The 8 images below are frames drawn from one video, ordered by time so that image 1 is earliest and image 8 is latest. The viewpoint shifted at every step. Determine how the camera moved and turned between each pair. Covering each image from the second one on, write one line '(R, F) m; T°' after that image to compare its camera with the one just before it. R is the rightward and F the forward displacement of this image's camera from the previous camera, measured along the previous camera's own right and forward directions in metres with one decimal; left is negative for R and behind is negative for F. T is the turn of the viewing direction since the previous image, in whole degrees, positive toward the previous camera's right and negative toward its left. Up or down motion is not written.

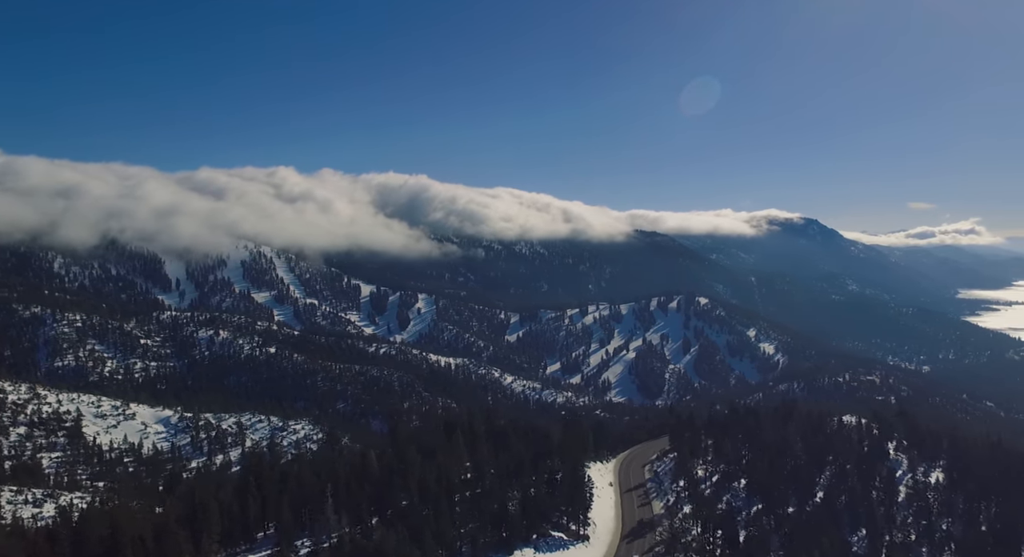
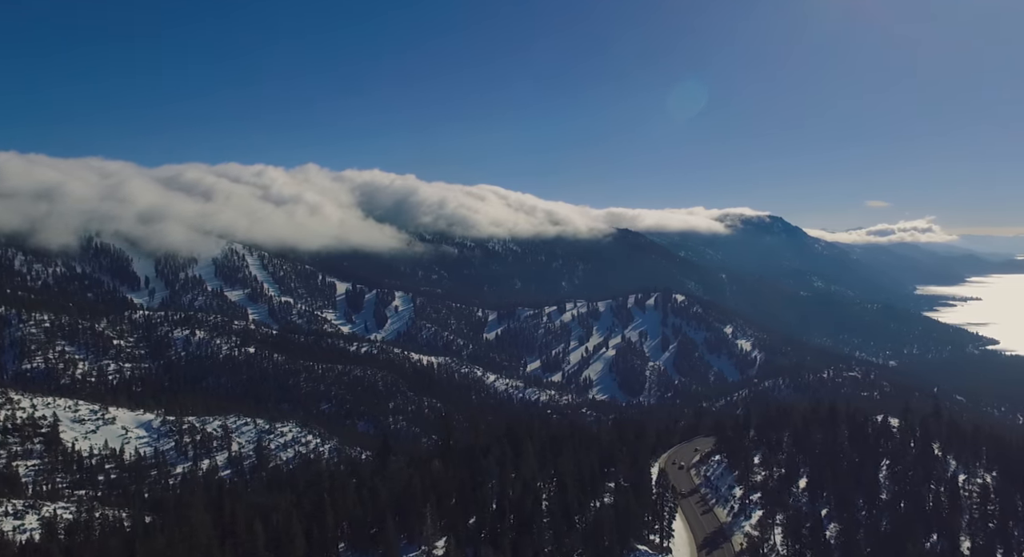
(-7.2, +2.4) m; +3°
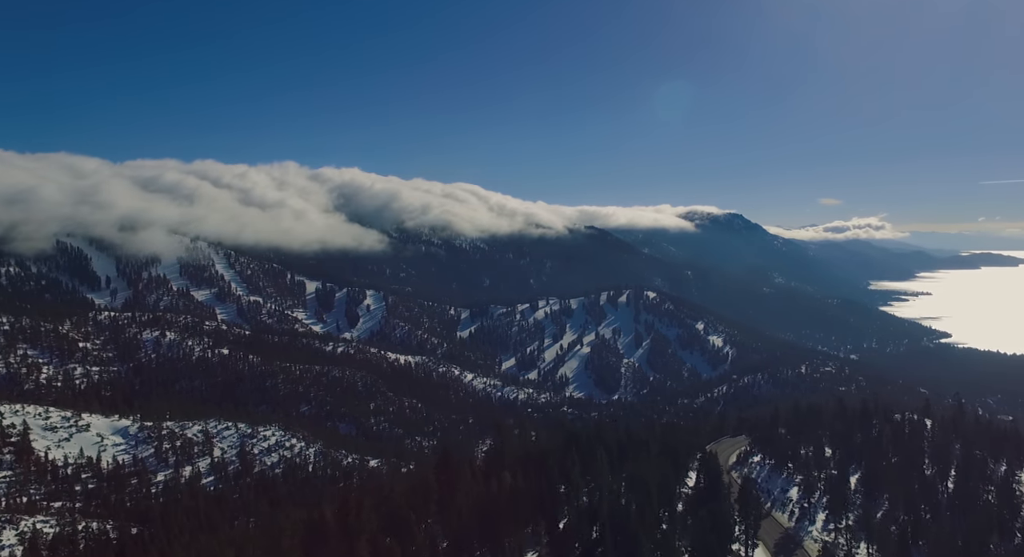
(-7.3, +1.8) m; +3°
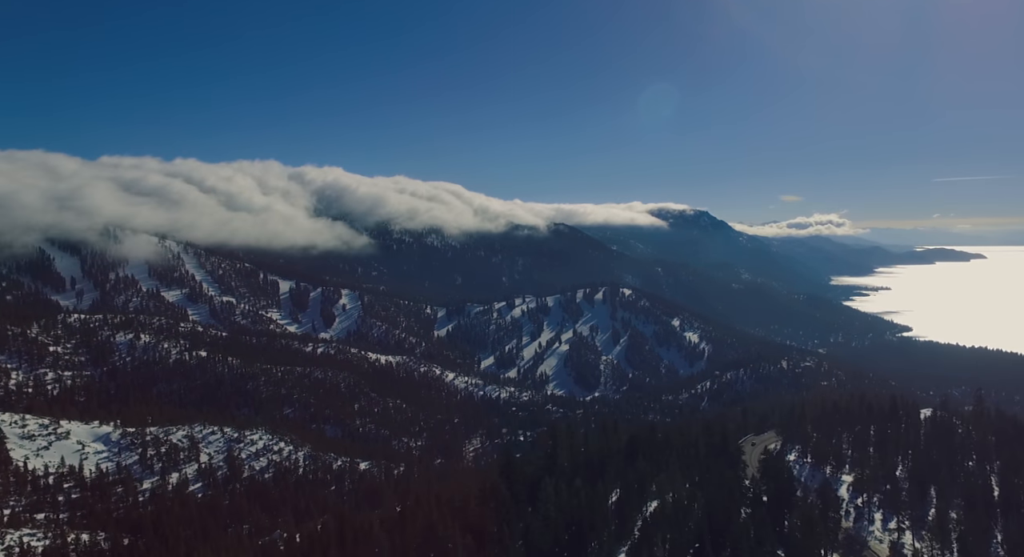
(-6.8, +1.1) m; +3°
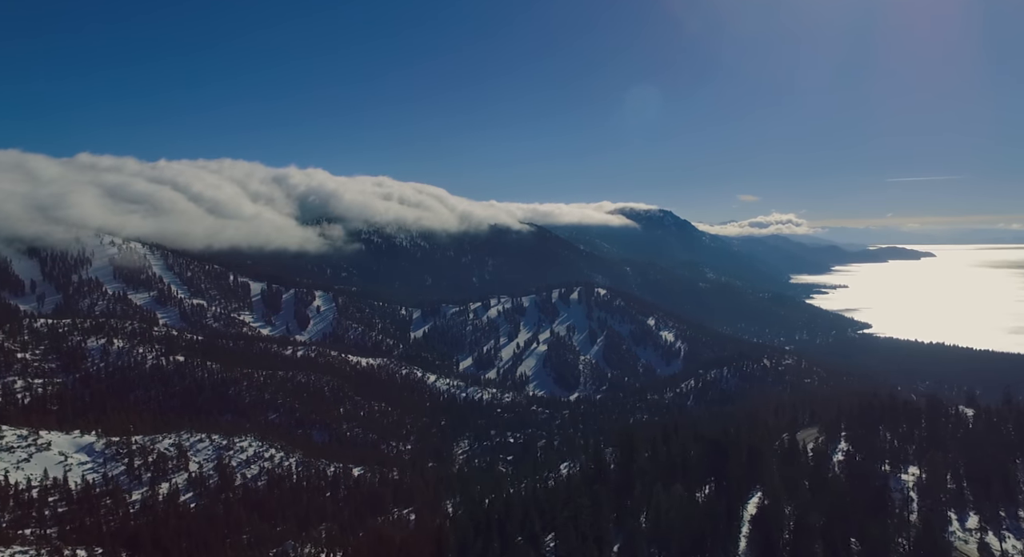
(-8.7, +1.3) m; +3°
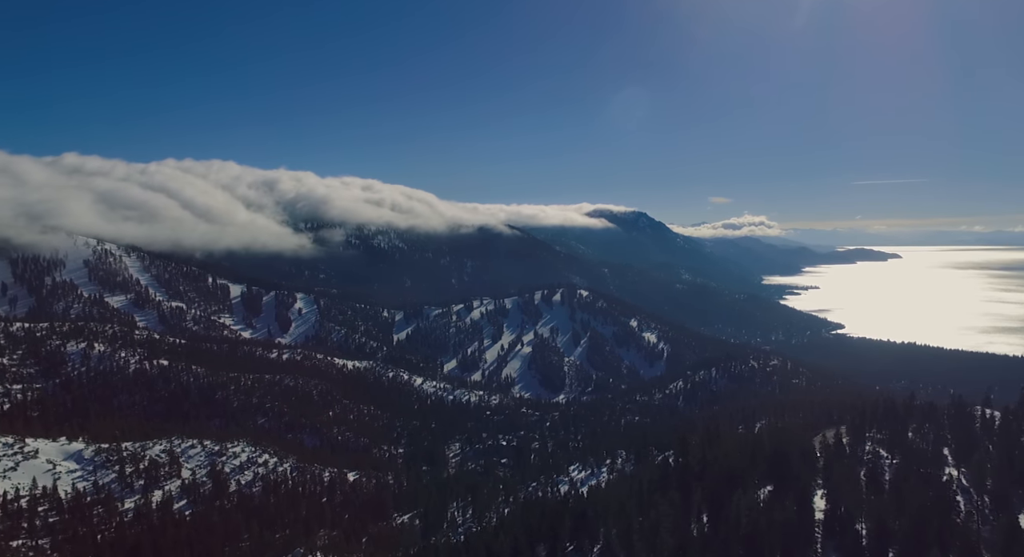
(-6.1, +0.5) m; +2°
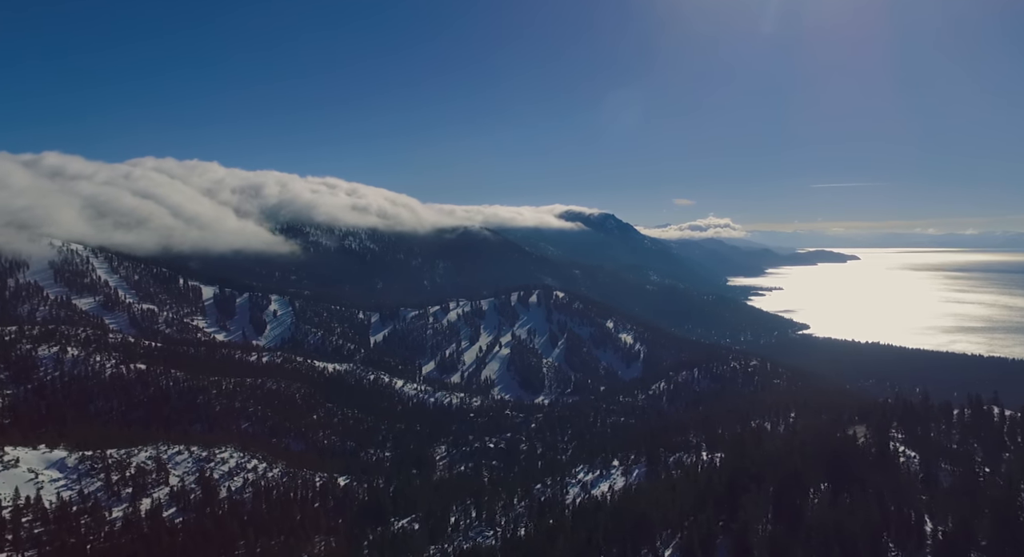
(-6.9, 0.0) m; +3°
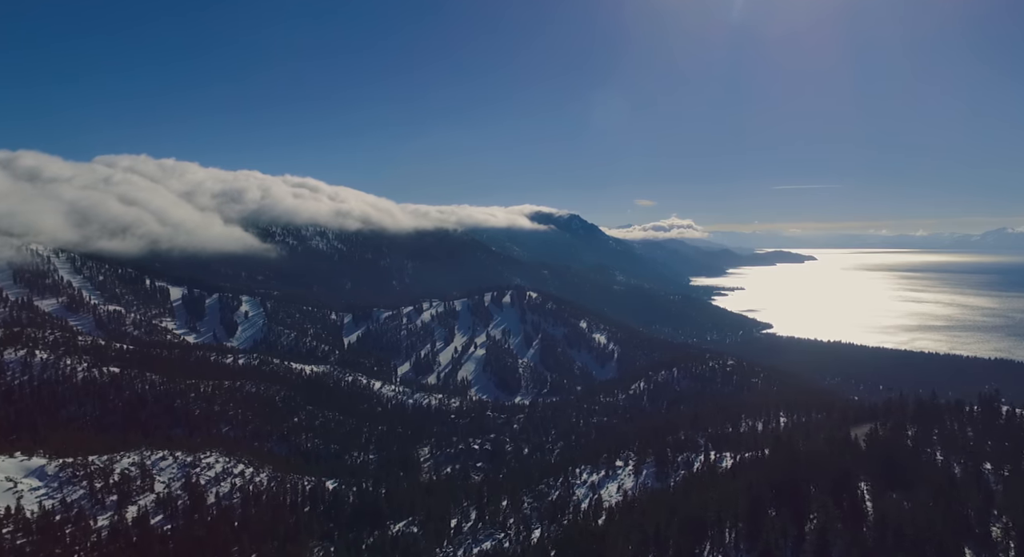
(-7.1, -0.3) m; +3°
